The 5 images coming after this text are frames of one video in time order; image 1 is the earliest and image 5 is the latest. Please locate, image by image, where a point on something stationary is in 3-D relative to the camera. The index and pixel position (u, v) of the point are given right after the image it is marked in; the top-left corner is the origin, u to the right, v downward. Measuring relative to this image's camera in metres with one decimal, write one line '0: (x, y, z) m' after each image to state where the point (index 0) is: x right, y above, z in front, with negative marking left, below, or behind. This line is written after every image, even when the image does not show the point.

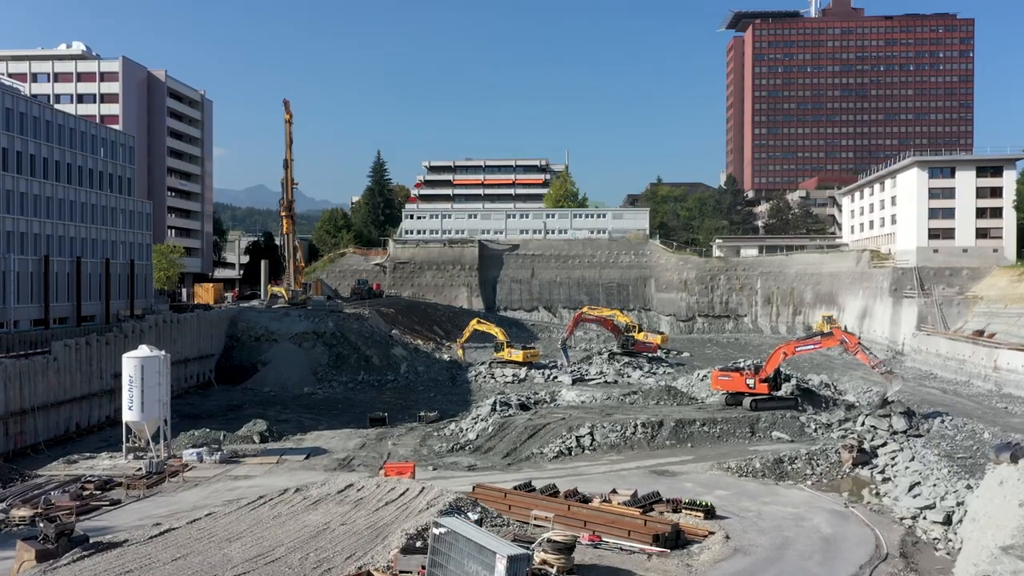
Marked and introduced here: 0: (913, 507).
0: (+7.9, -4.3, +16.1) m
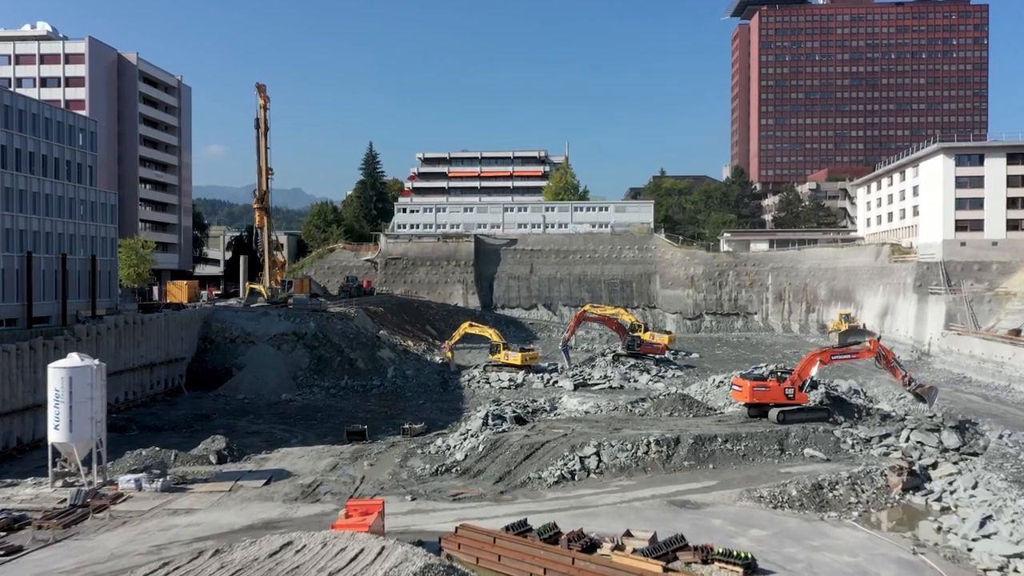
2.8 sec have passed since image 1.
0: (+7.7, -4.2, +13.0) m
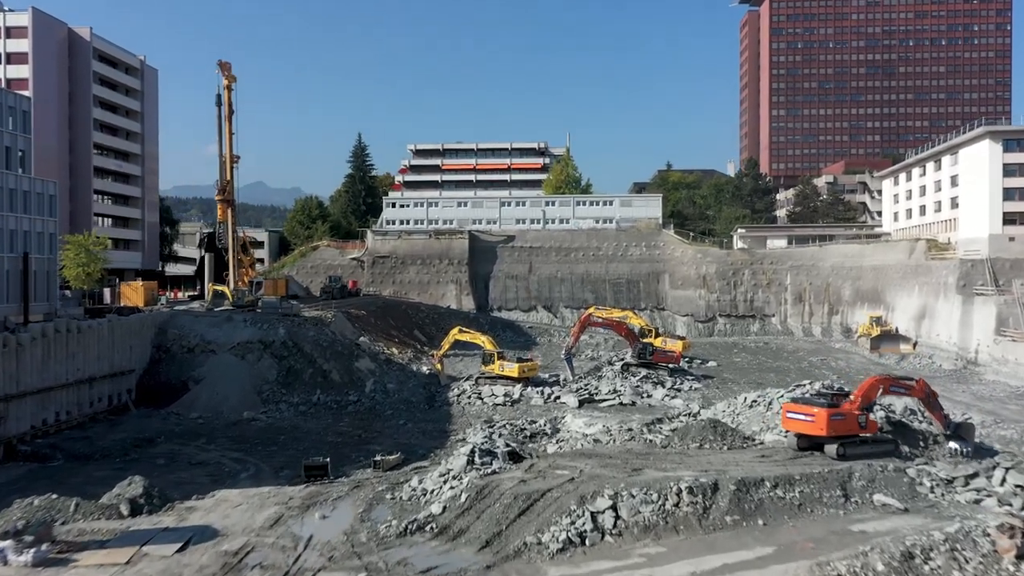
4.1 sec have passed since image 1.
0: (+7.6, -4.3, +8.7) m
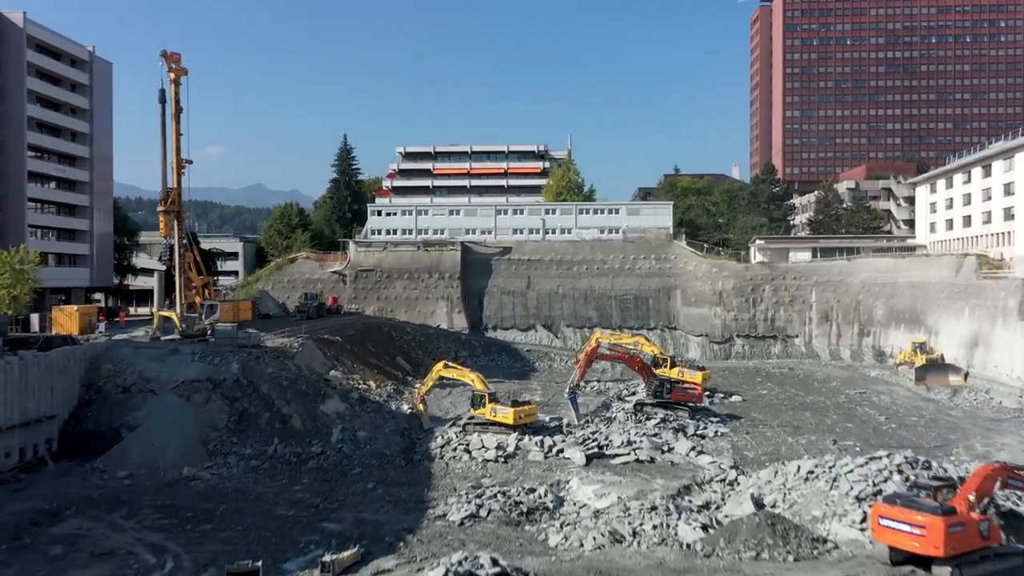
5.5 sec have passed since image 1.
0: (+7.4, -5.2, +3.7) m
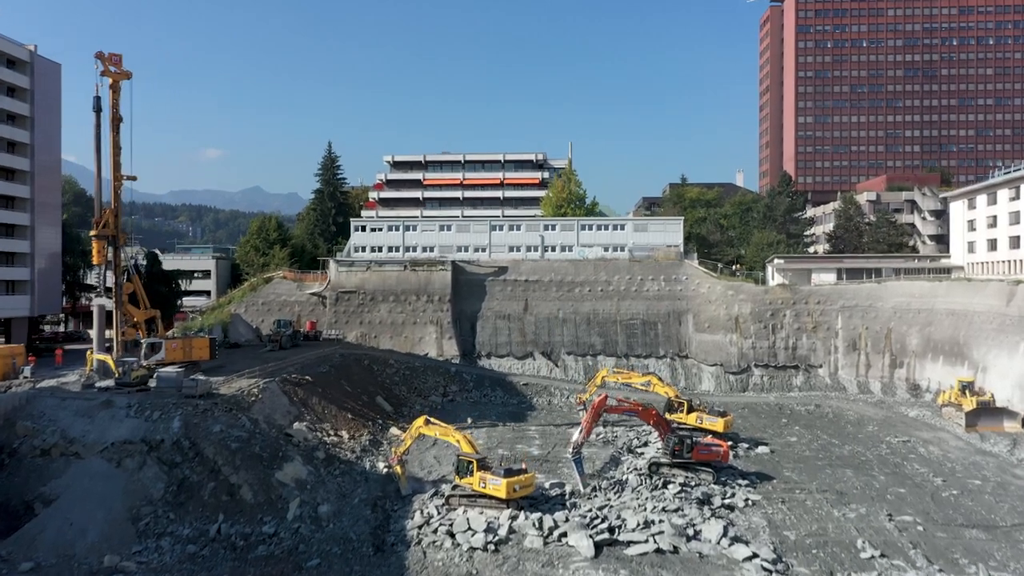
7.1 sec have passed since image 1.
0: (+7.3, -6.4, -0.7) m
